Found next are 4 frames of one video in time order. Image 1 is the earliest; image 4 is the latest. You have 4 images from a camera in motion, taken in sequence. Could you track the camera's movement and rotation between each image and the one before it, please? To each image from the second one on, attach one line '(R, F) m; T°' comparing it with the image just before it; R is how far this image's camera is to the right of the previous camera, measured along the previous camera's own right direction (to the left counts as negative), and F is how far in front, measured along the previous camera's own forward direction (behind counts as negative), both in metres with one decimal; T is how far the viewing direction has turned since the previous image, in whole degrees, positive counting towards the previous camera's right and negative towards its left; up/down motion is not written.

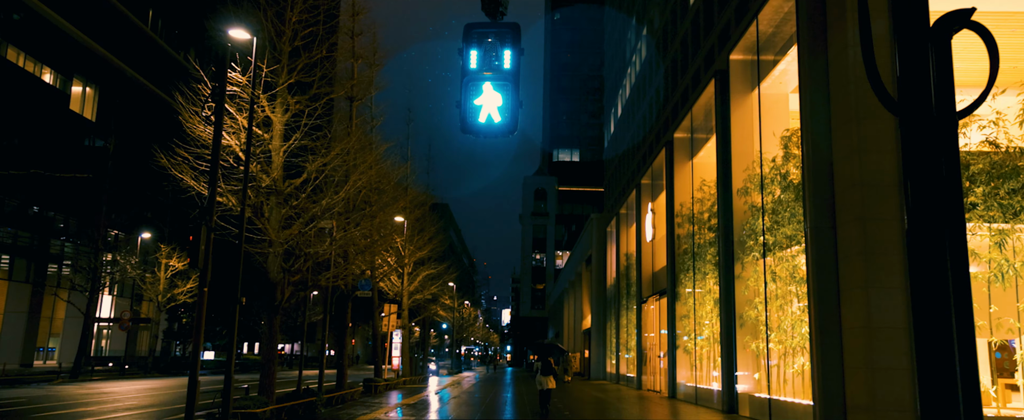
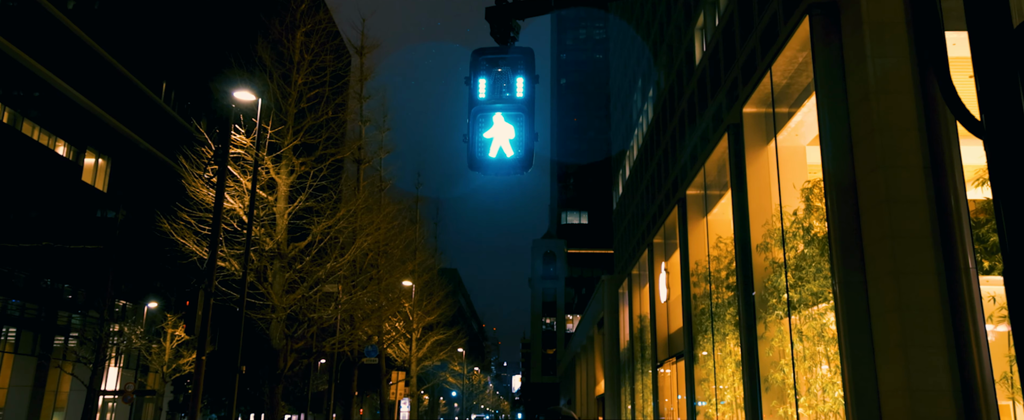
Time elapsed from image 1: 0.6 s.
(-0.1, +0.6) m; -1°
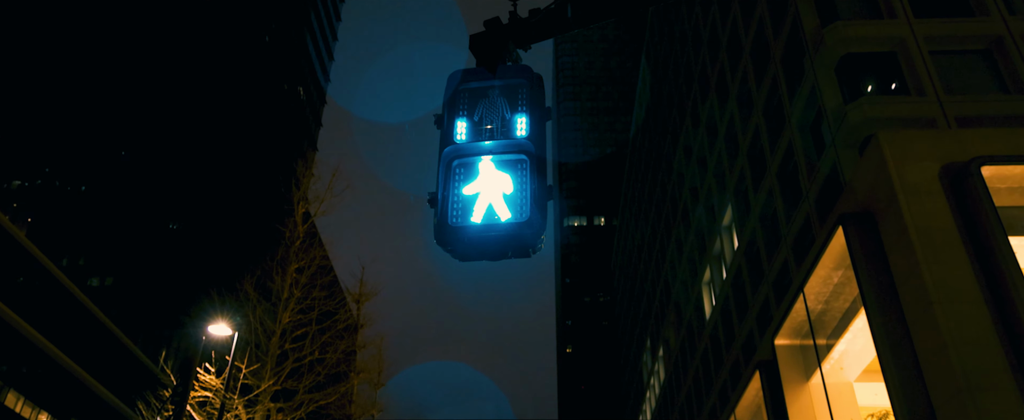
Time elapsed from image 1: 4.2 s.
(0.0, +2.0) m; 0°
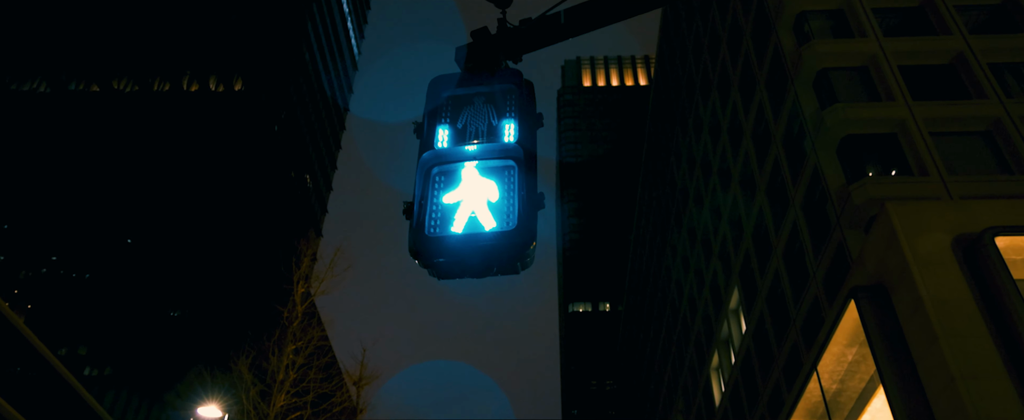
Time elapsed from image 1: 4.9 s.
(0.0, +0.3) m; 0°
